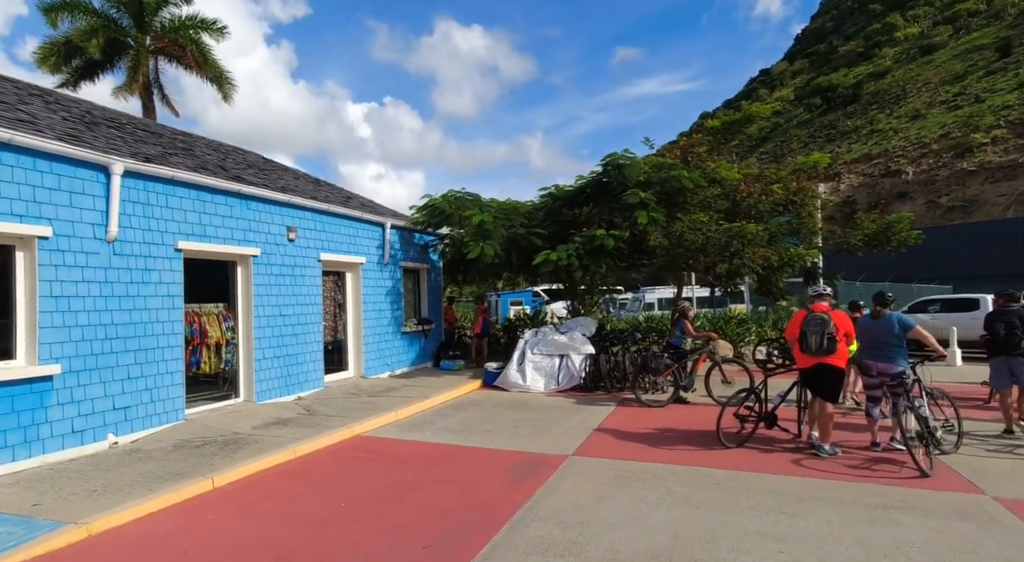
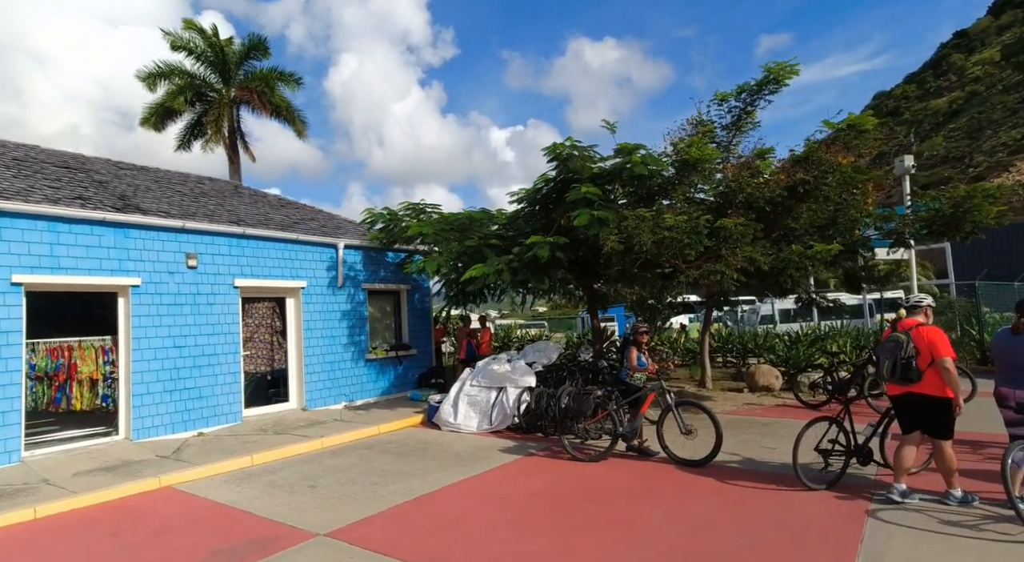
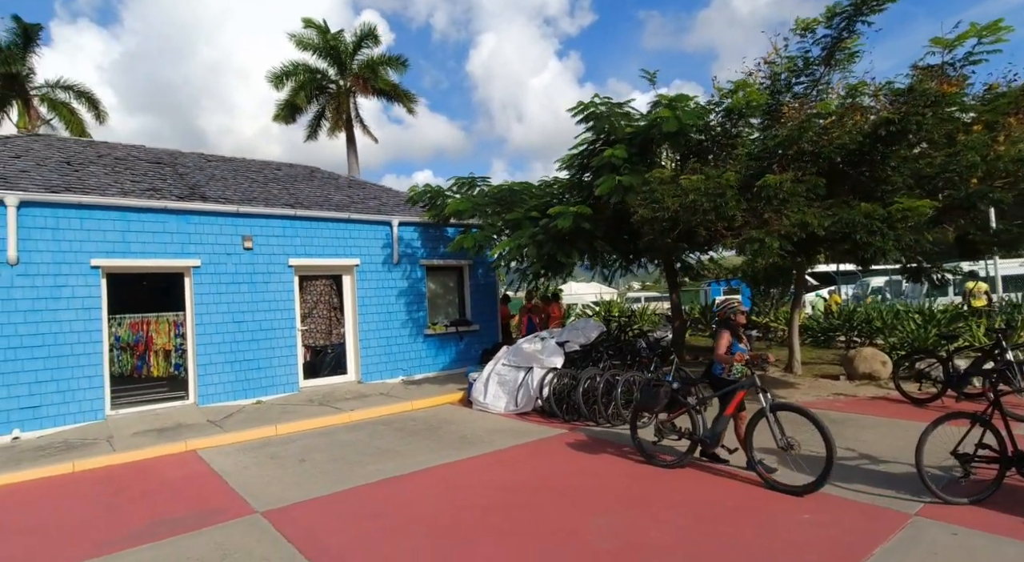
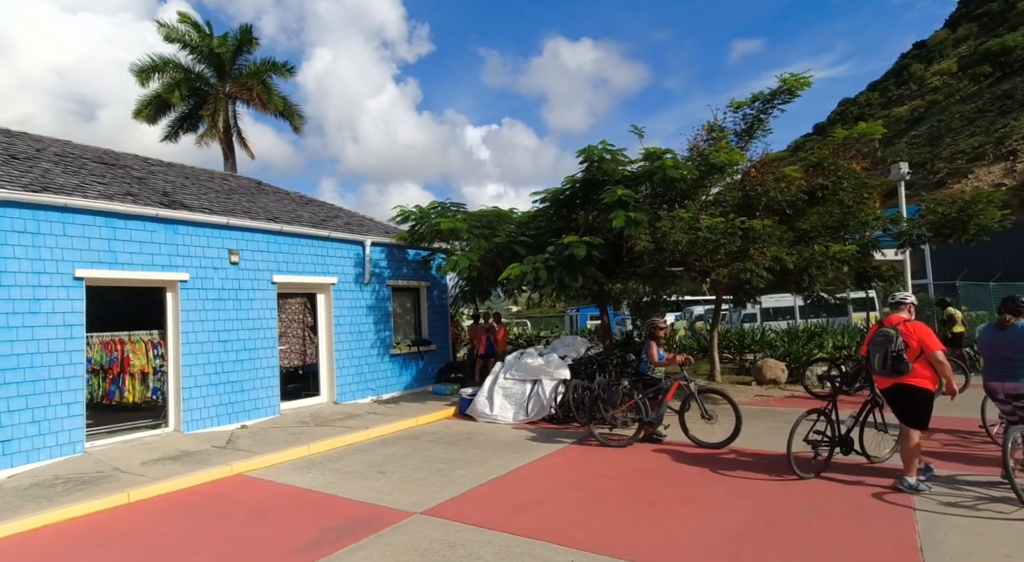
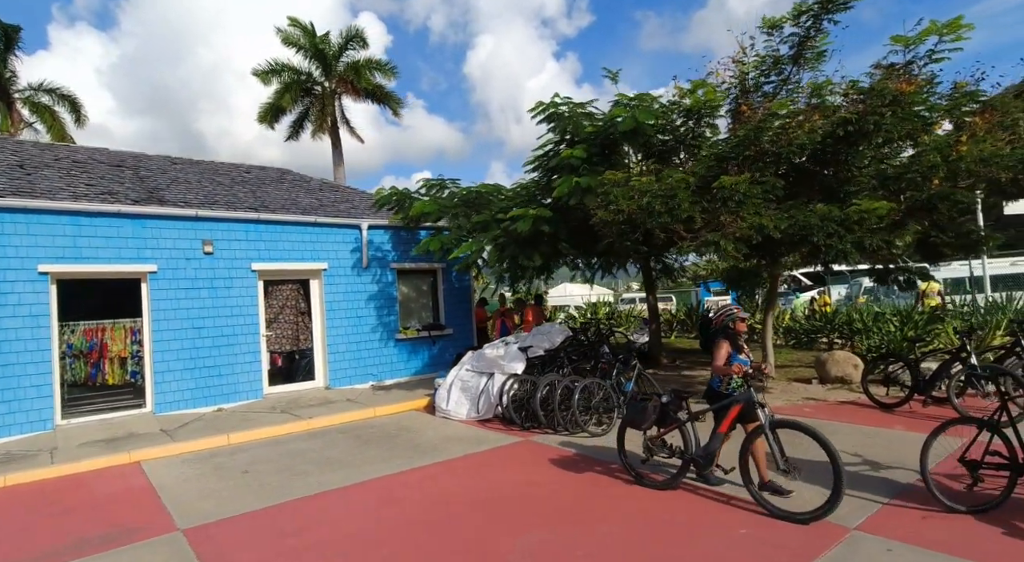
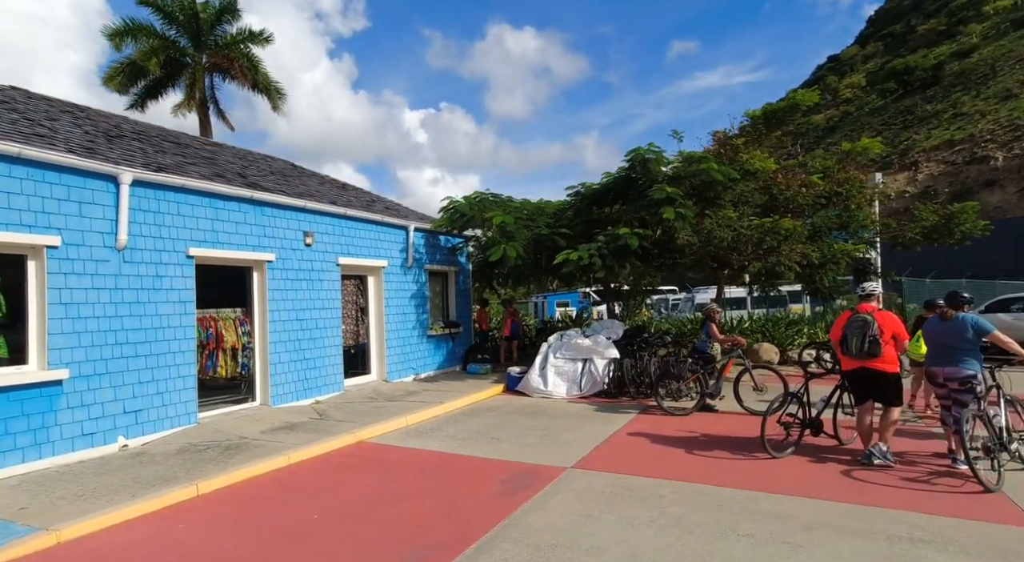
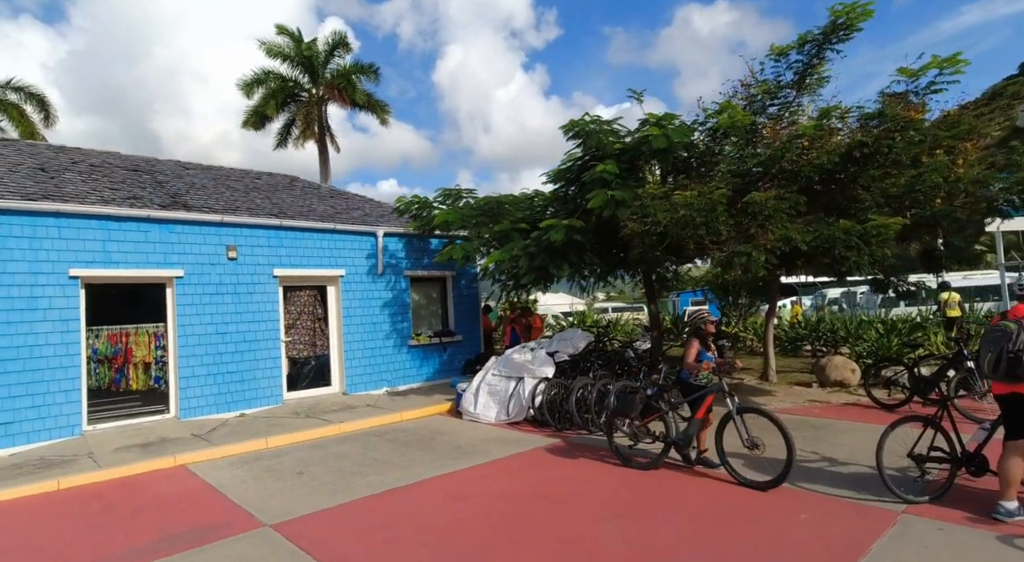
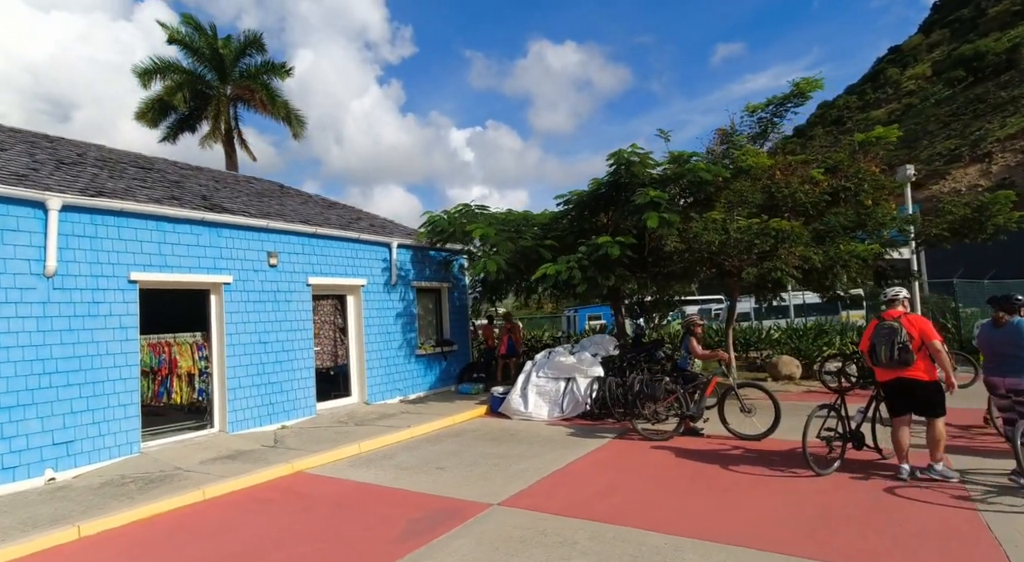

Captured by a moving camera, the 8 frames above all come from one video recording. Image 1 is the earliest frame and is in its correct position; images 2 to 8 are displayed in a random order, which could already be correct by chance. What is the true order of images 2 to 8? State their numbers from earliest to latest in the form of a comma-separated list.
6, 8, 4, 2, 7, 3, 5
